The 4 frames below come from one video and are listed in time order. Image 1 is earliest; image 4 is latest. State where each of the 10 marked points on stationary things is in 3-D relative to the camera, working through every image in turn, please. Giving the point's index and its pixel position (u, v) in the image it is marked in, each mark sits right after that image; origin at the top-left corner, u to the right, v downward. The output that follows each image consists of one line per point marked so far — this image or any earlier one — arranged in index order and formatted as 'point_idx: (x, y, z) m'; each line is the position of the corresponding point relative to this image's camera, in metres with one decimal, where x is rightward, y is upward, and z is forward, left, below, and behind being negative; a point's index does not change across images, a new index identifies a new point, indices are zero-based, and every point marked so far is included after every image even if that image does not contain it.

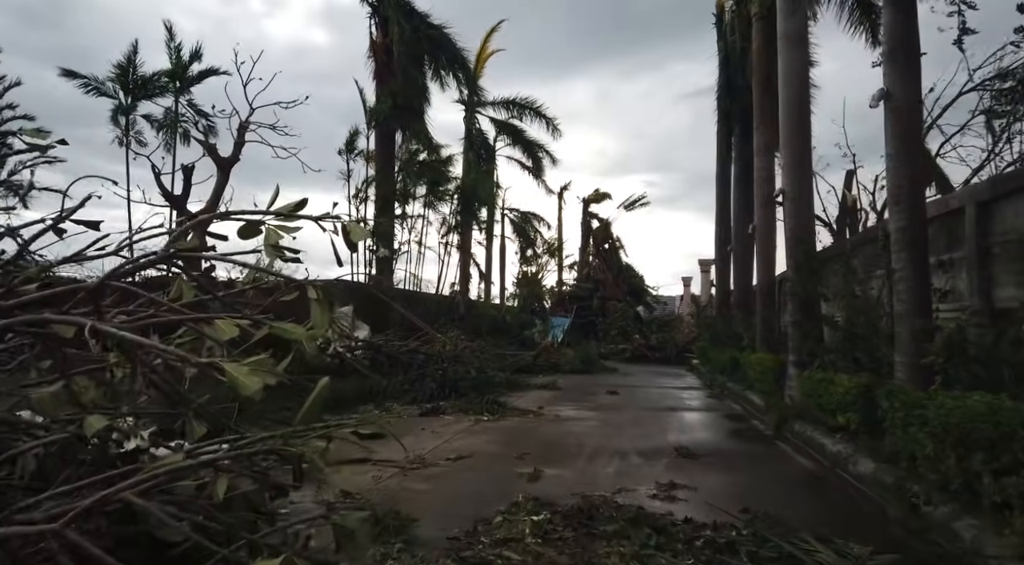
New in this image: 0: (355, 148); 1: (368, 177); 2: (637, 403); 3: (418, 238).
0: (-3.6, +3.1, +17.2) m
1: (-3.3, +2.4, +17.0) m
2: (+2.1, -2.0, +12.4) m
3: (-2.5, +1.2, +19.8) m
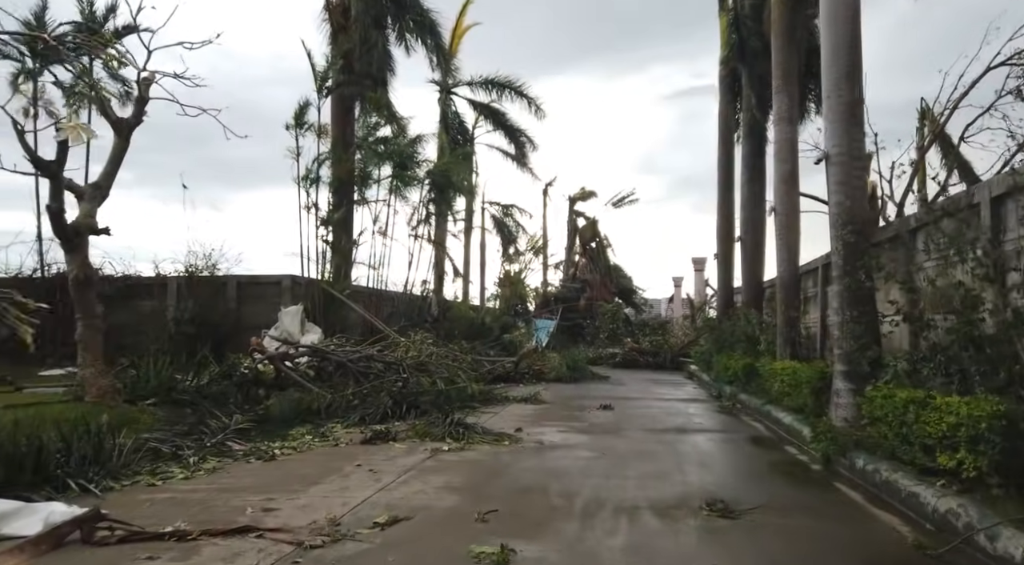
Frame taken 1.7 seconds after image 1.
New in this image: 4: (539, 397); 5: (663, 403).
0: (-4.1, +3.2, +14.8) m
1: (-3.7, +2.5, +14.7) m
2: (+1.7, -1.9, +10.1) m
3: (-3.0, +1.3, +17.4) m
4: (+0.5, -2.0, +13.0) m
5: (+2.6, -2.1, +13.1) m
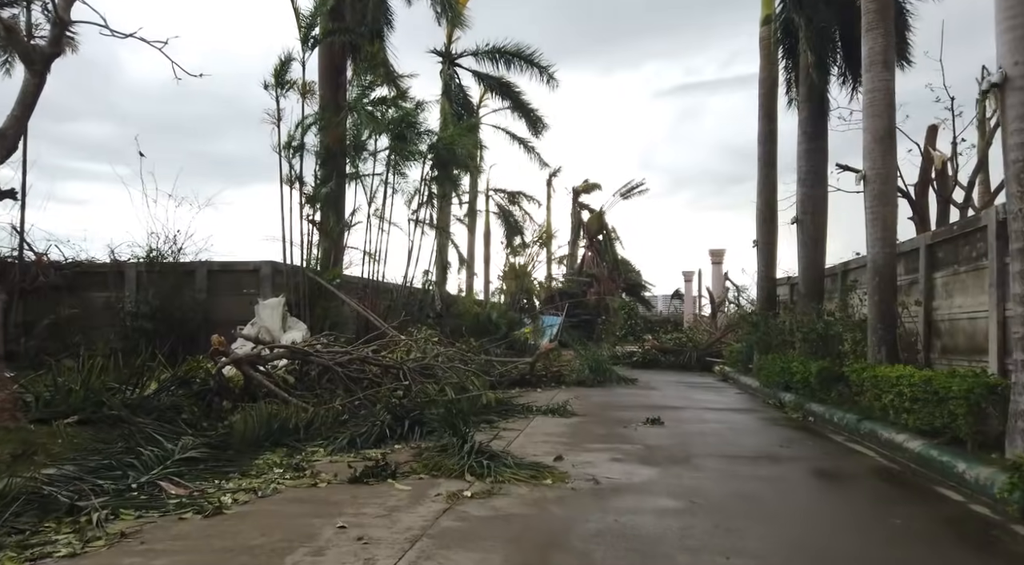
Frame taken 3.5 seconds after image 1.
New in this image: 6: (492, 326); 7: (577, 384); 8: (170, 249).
0: (-3.7, +3.4, +12.5) m
1: (-3.4, +2.7, +12.4) m
2: (+2.1, -1.7, +7.9) m
3: (-2.7, +1.5, +15.2) m
4: (+0.8, -1.8, +10.8) m
5: (+3.0, -1.9, +10.9) m
6: (-0.5, -1.0, +17.9) m
7: (+1.4, -2.2, +16.1) m
8: (-5.7, +0.6, +12.5) m
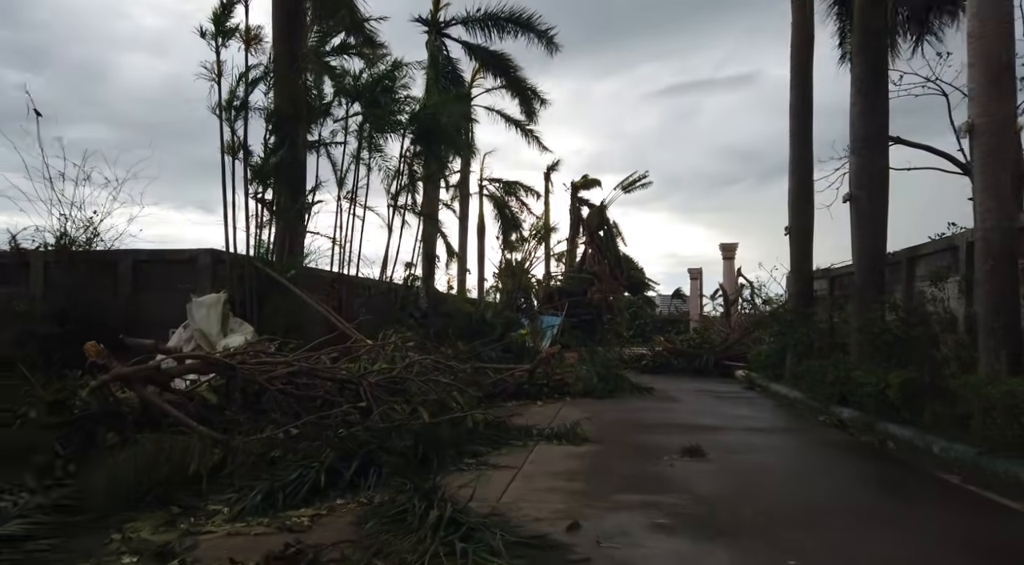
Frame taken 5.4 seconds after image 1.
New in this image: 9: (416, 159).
0: (-3.8, +3.5, +10.2) m
1: (-3.5, +2.8, +10.1) m
2: (+2.0, -1.6, +5.6) m
3: (-2.8, +1.6, +12.8) m
4: (+0.7, -1.7, +8.4) m
5: (+2.9, -1.8, +8.6) m
6: (-0.6, -0.9, +15.6) m
7: (+1.3, -2.0, +13.8) m
8: (-5.8, +0.7, +10.2) m
9: (-1.8, +2.3, +14.2) m
